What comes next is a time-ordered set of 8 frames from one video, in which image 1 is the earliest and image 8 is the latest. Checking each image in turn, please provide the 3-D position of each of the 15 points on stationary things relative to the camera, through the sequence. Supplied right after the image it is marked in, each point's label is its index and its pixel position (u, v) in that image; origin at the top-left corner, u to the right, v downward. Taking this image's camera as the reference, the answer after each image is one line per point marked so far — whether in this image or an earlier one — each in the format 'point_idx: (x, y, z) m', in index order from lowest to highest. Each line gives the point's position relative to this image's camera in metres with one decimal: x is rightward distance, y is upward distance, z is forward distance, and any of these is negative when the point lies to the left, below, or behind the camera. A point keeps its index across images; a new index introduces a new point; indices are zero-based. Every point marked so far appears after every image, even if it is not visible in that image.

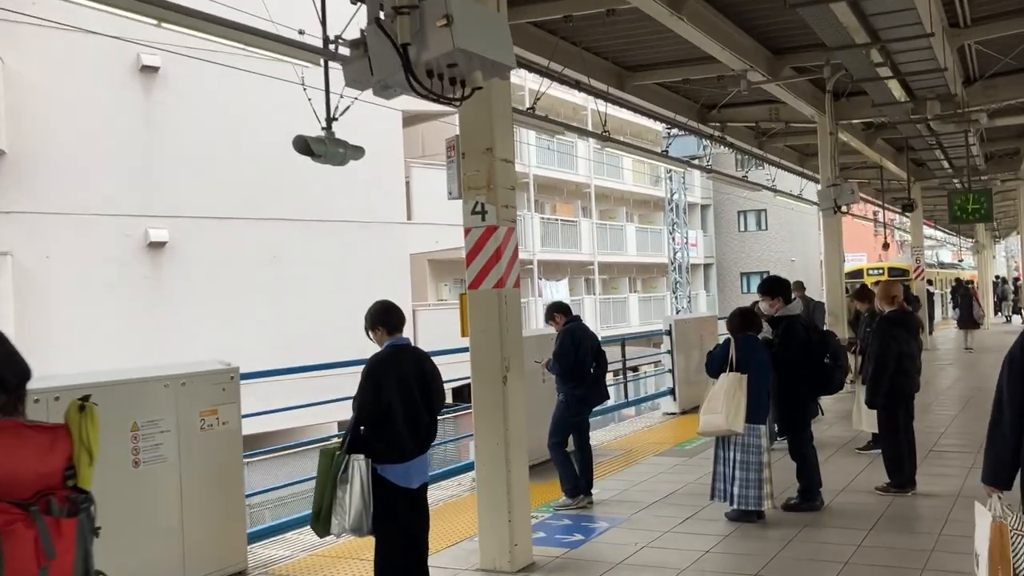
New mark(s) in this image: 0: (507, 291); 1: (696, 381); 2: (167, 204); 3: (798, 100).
0: (-0.1, 0.0, +5.5) m
1: (+2.4, -1.1, +11.5) m
2: (-4.7, +1.2, +12.4) m
3: (+3.7, +2.5, +11.5) m
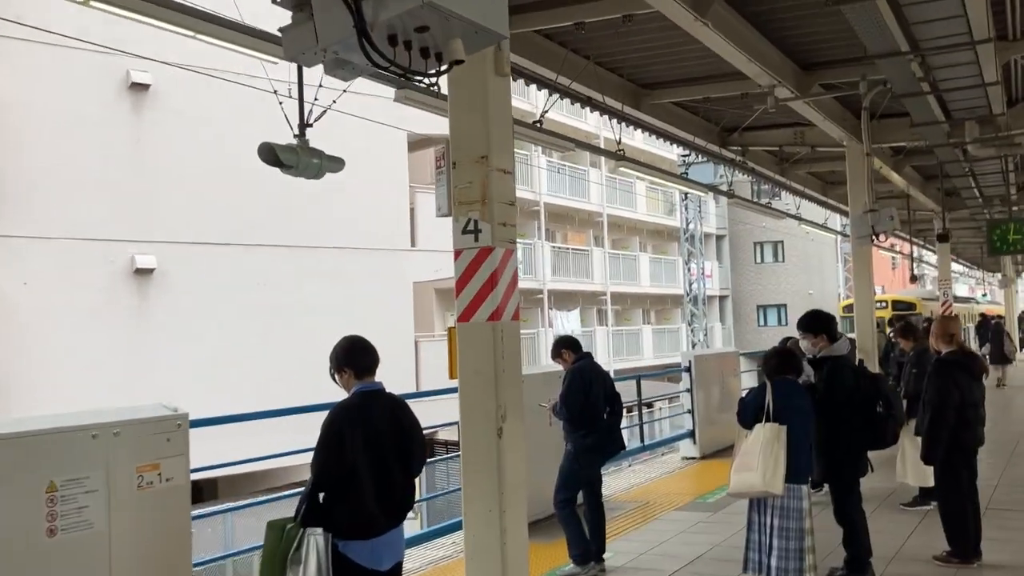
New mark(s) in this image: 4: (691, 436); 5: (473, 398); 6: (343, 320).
0: (-0.1, -0.2, +4.7) m
1: (+2.5, -1.6, +10.6) m
2: (-4.6, +0.8, +11.6) m
3: (+3.8, +2.1, +10.7) m
4: (+2.1, -1.7, +10.1) m
5: (-0.2, -0.6, +4.7) m
6: (-2.3, -0.5, +13.8) m
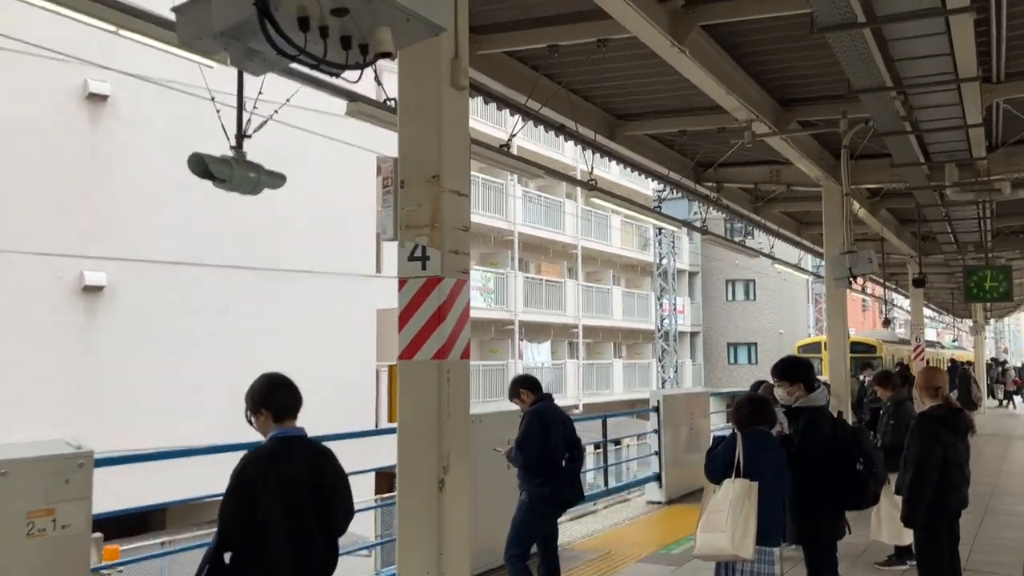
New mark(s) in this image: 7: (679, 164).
0: (-0.3, -0.4, +4.2) m
1: (+2.0, -2.0, +10.2) m
2: (-5.0, +0.5, +11.1) m
3: (+3.5, +1.6, +10.5) m
4: (+1.6, -2.1, +9.7) m
5: (-0.5, -0.8, +4.3) m
6: (-2.8, -0.9, +13.3) m
7: (+2.3, +1.7, +11.9) m
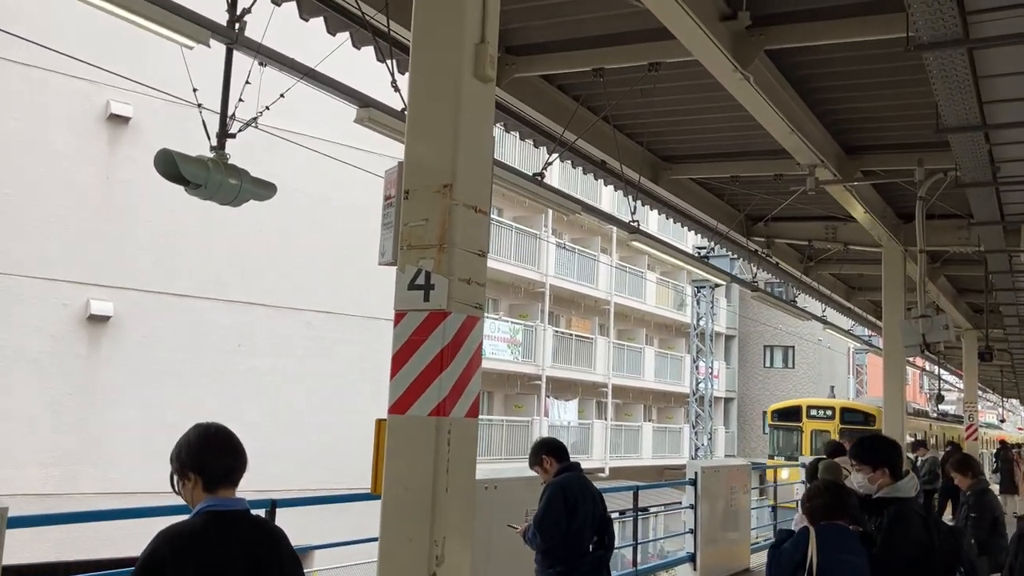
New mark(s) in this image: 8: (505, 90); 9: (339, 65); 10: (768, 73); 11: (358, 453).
0: (-0.2, -0.5, +3.4) m
1: (+2.2, -2.6, +9.2) m
2: (-4.7, +0.2, +10.5) m
3: (+3.9, +0.8, +9.6) m
4: (+1.8, -2.7, +8.6) m
5: (-0.4, -0.9, +3.4) m
6: (-2.5, -1.5, +12.5) m
7: (+2.7, +0.9, +11.1) m
8: (-0.1, +1.6, +6.8) m
9: (-2.3, +3.0, +11.9) m
10: (+1.9, +1.6, +6.5) m
11: (-2.2, -2.4, +12.7) m
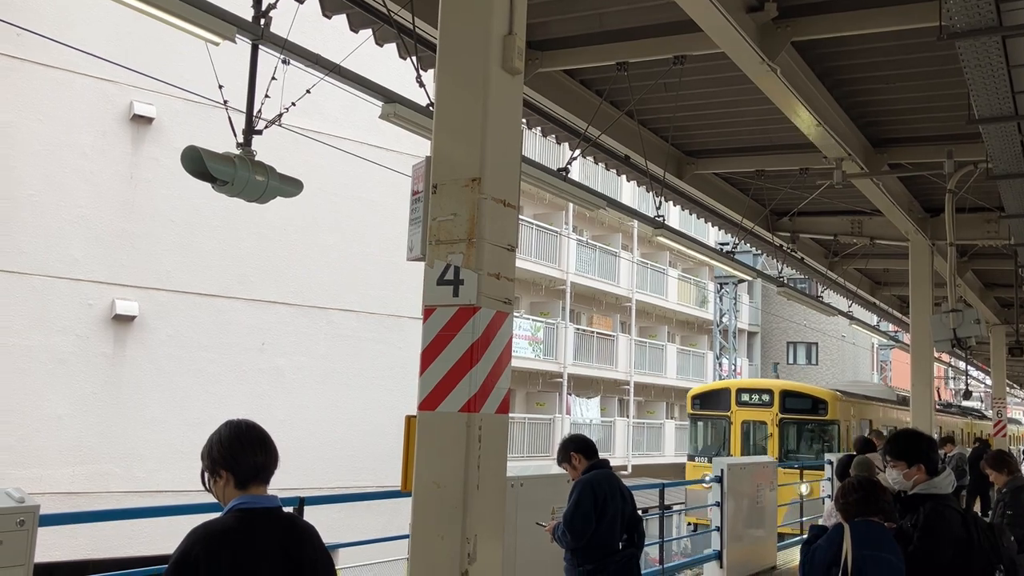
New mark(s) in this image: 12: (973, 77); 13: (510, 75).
0: (-0.1, -0.5, +3.4) m
1: (+2.5, -2.6, +9.1) m
2: (-4.4, +0.2, +10.5) m
3: (+4.1, +0.9, +9.5) m
4: (+2.0, -2.6, +8.6) m
5: (-0.3, -0.9, +3.4) m
6: (-2.1, -1.5, +12.5) m
7: (+3.0, +1.0, +11.0) m
8: (+0.1, +1.6, +6.8) m
9: (-2.1, +3.1, +11.9) m
10: (+2.1, +1.6, +6.4) m
11: (-1.9, -2.4, +12.7) m
12: (+2.8, +1.3, +5.4) m
13: (0.0, +0.9, +3.6) m
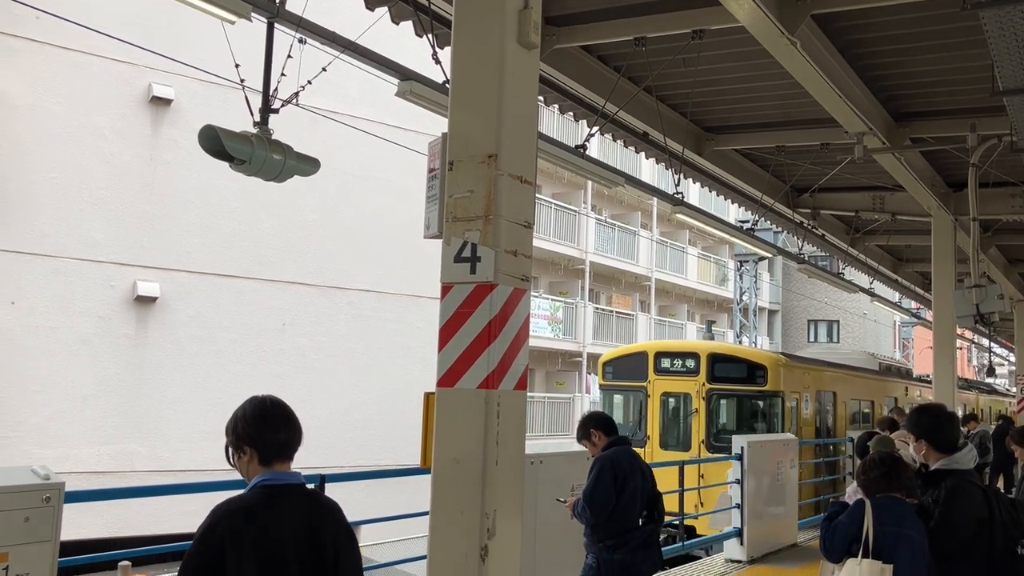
0: (0.0, -0.4, +3.4) m
1: (+2.7, -2.4, +9.1) m
2: (-4.2, +0.4, +10.6) m
3: (+4.3, +1.2, +9.3) m
4: (+2.2, -2.4, +8.6) m
5: (-0.2, -0.8, +3.4) m
6: (-1.9, -1.2, +12.6) m
7: (+3.2, +1.3, +10.9) m
8: (+0.3, +1.7, +6.7) m
9: (-1.8, +3.3, +11.9) m
10: (+2.2, +1.8, +6.3) m
11: (-1.6, -2.1, +12.8) m
12: (+2.9, +1.4, +5.3) m
13: (+0.1, +1.0, +3.6) m
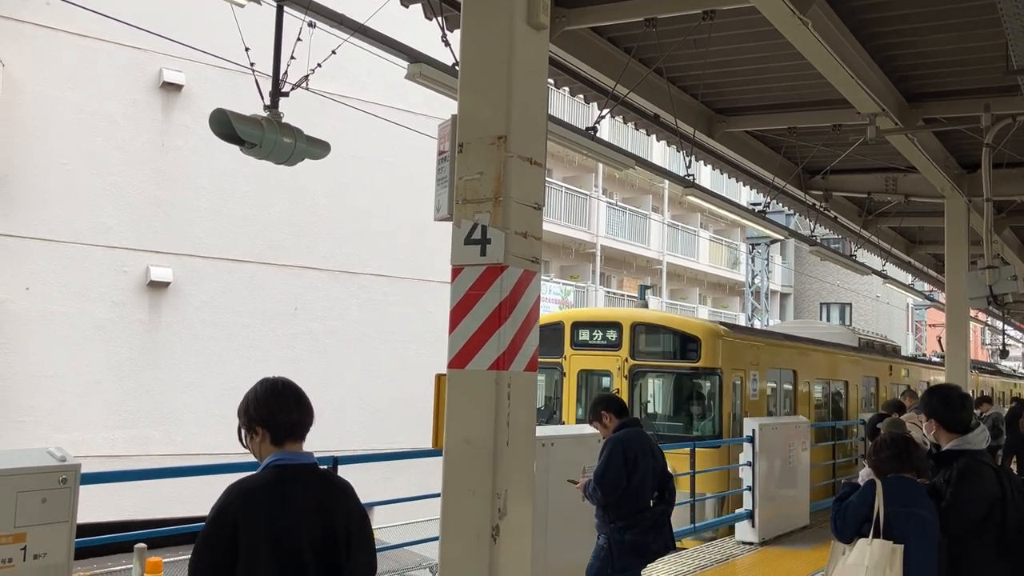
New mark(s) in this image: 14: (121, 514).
0: (0.0, -0.3, +3.4) m
1: (+2.8, -2.2, +9.1) m
2: (-4.1, +0.6, +10.7) m
3: (+4.4, +1.4, +9.3) m
4: (+2.3, -2.2, +8.6) m
5: (-0.2, -0.7, +3.4) m
6: (-1.7, -1.0, +12.6) m
7: (+3.4, +1.5, +10.9) m
8: (+0.3, +1.9, +6.7) m
9: (-1.7, +3.6, +11.9) m
10: (+2.3, +1.9, +6.3) m
11: (-1.4, -1.9, +12.8) m
12: (+3.0, +1.6, +5.2) m
13: (+0.1, +1.0, +3.6) m
14: (-4.3, -2.5, +9.7) m
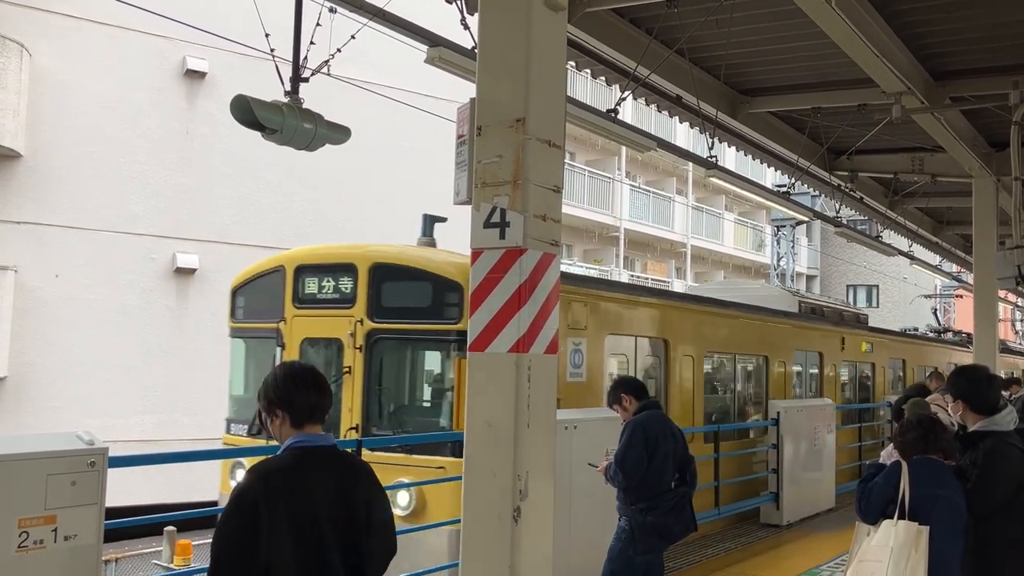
0: (+0.1, -0.3, +3.4) m
1: (+3.0, -2.0, +9.1) m
2: (-3.8, +0.7, +10.8) m
3: (+4.6, +1.6, +9.1) m
4: (+2.6, -2.1, +8.6) m
5: (-0.1, -0.7, +3.4) m
6: (-1.4, -0.8, +12.7) m
7: (+3.6, +1.7, +10.7) m
8: (+0.5, +2.0, +6.7) m
9: (-1.4, +3.8, +11.9) m
10: (+2.4, +2.1, +6.2) m
11: (-1.1, -1.6, +12.9) m
12: (+3.1, +1.7, +5.1) m
13: (+0.2, +1.1, +3.5) m
14: (-4.0, -2.3, +9.8) m
